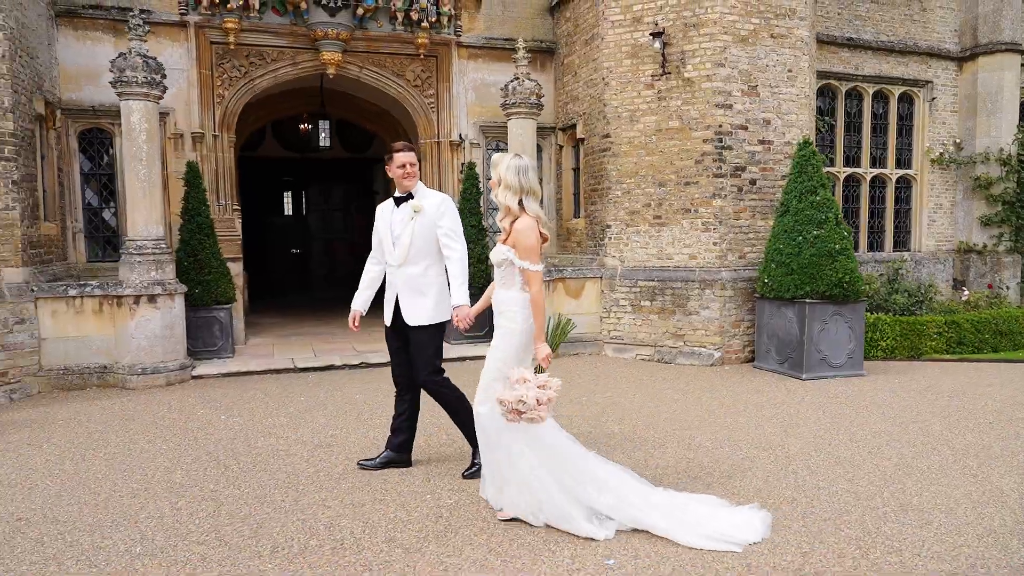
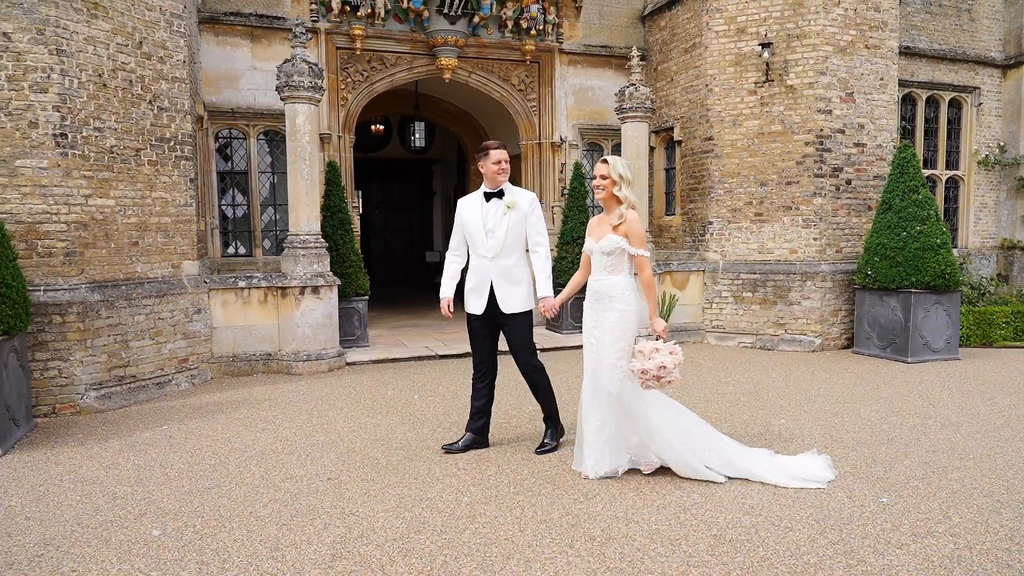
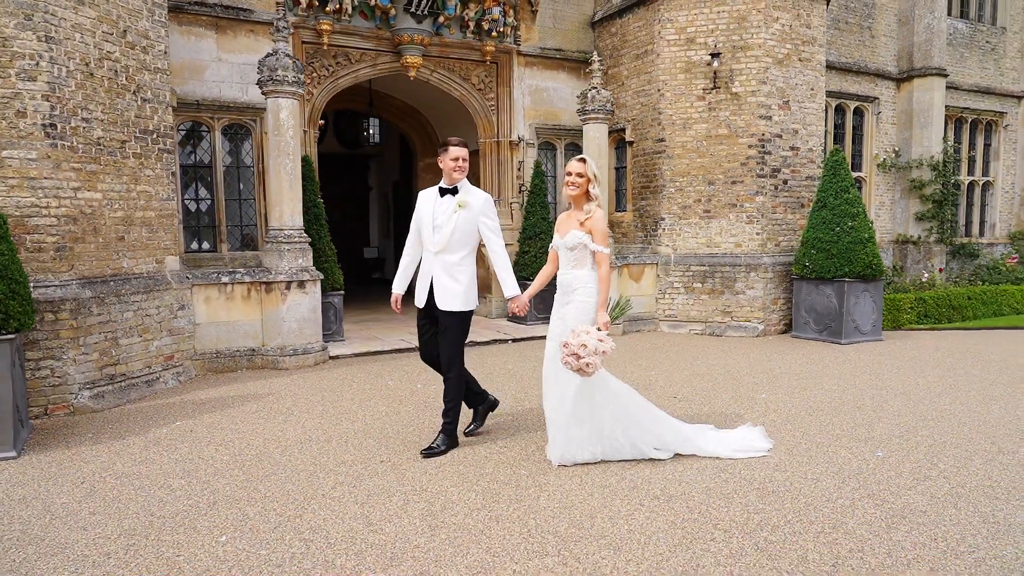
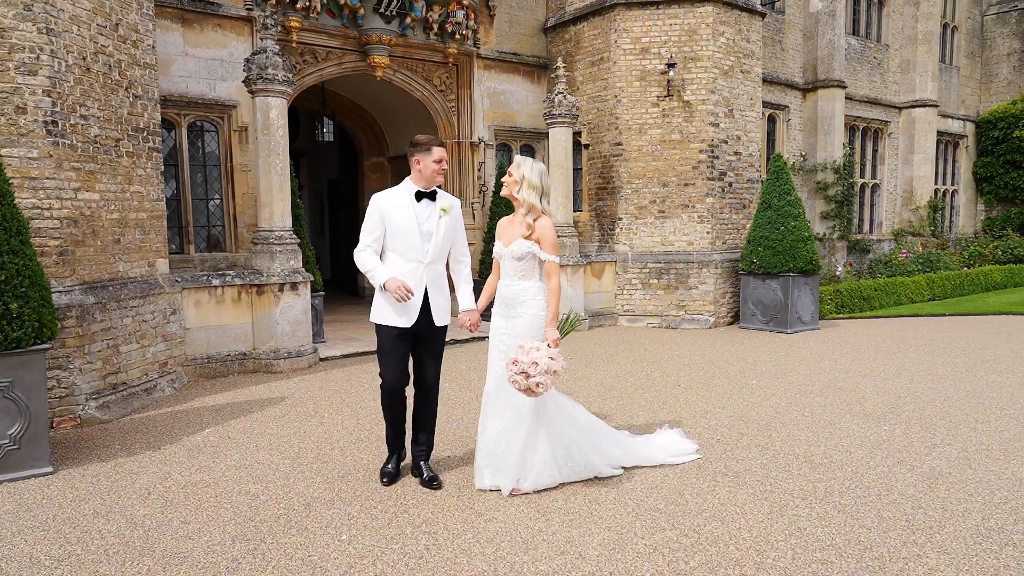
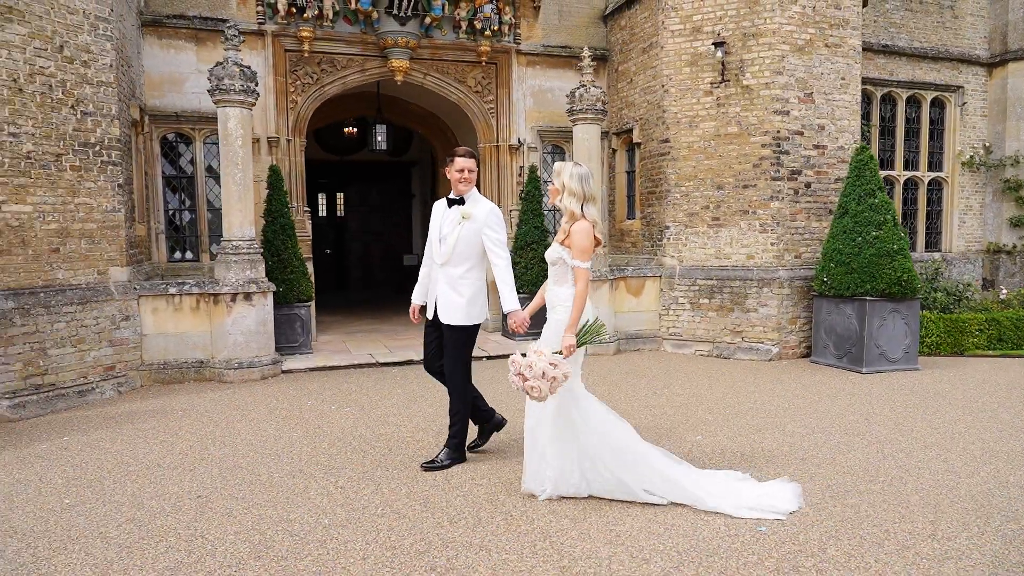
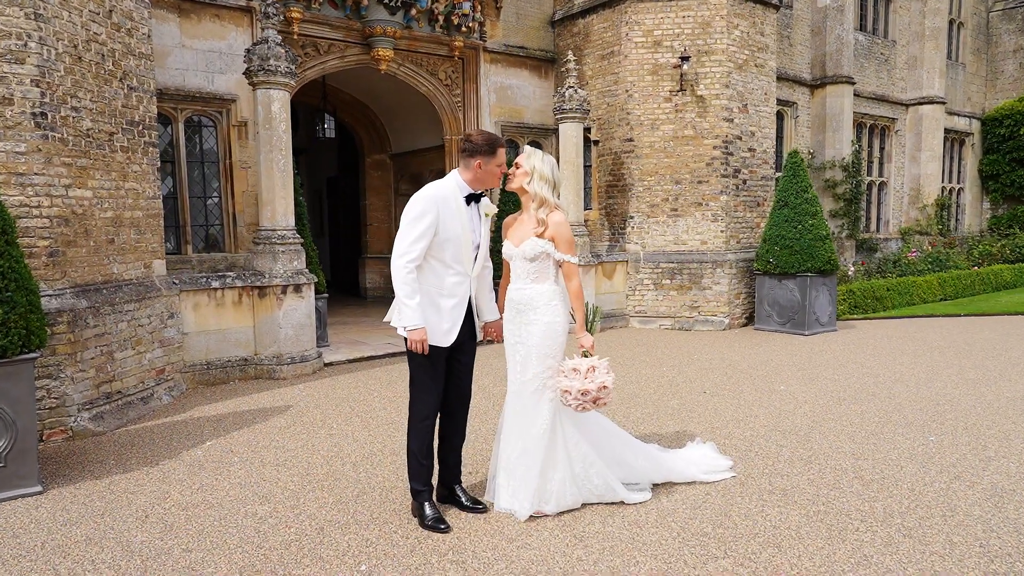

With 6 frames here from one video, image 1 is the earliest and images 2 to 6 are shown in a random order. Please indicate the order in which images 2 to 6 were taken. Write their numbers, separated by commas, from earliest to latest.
5, 2, 3, 4, 6
